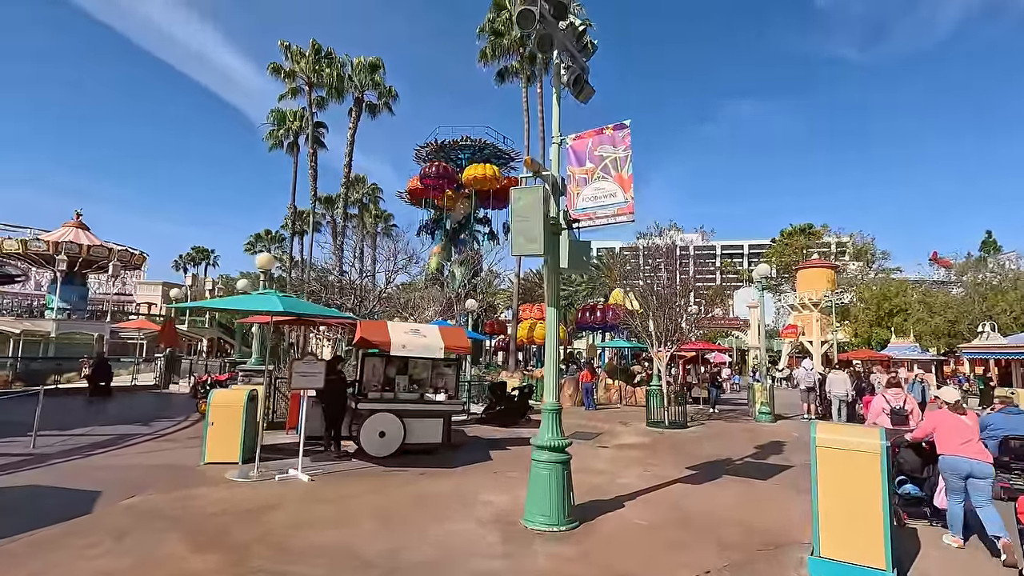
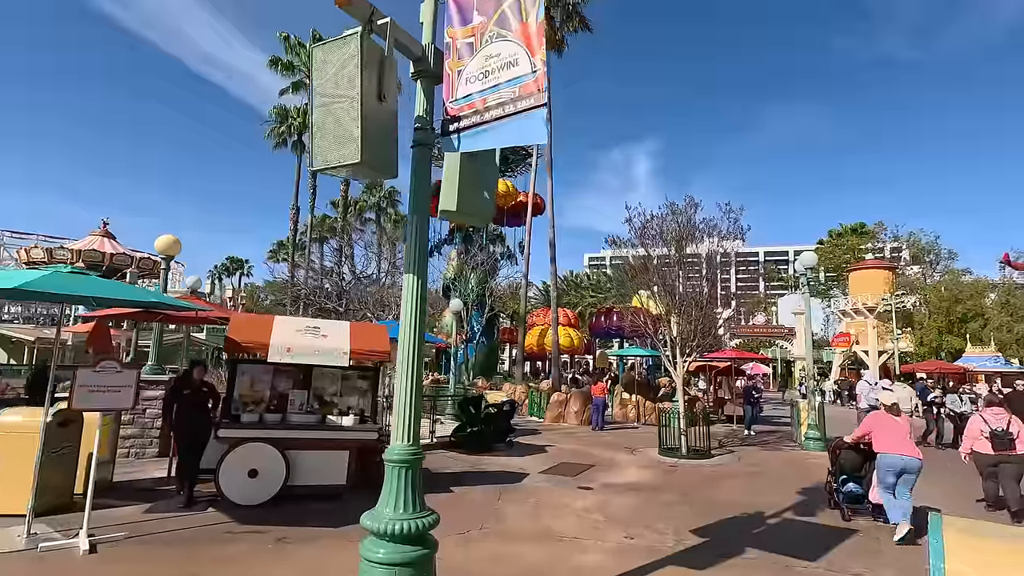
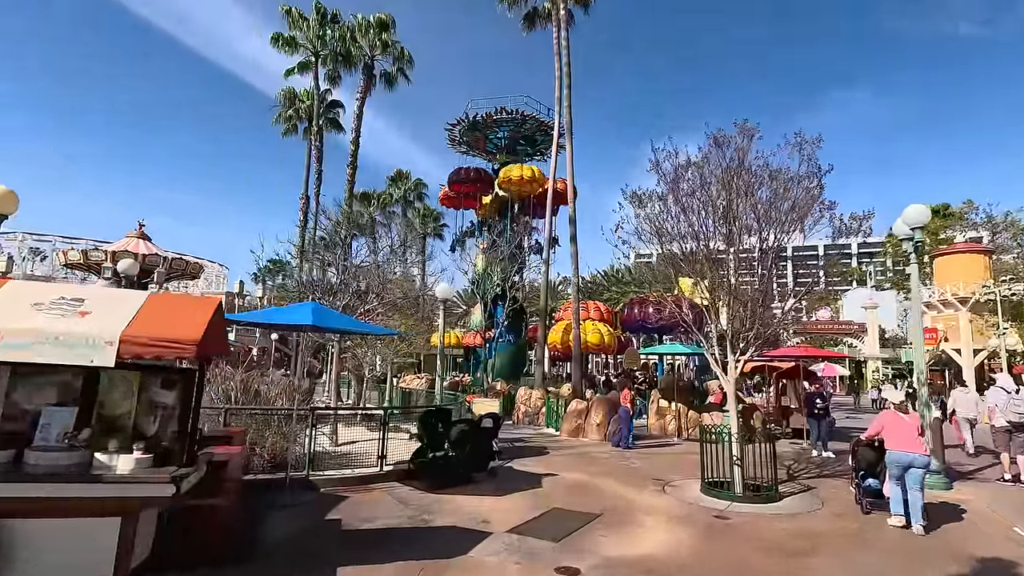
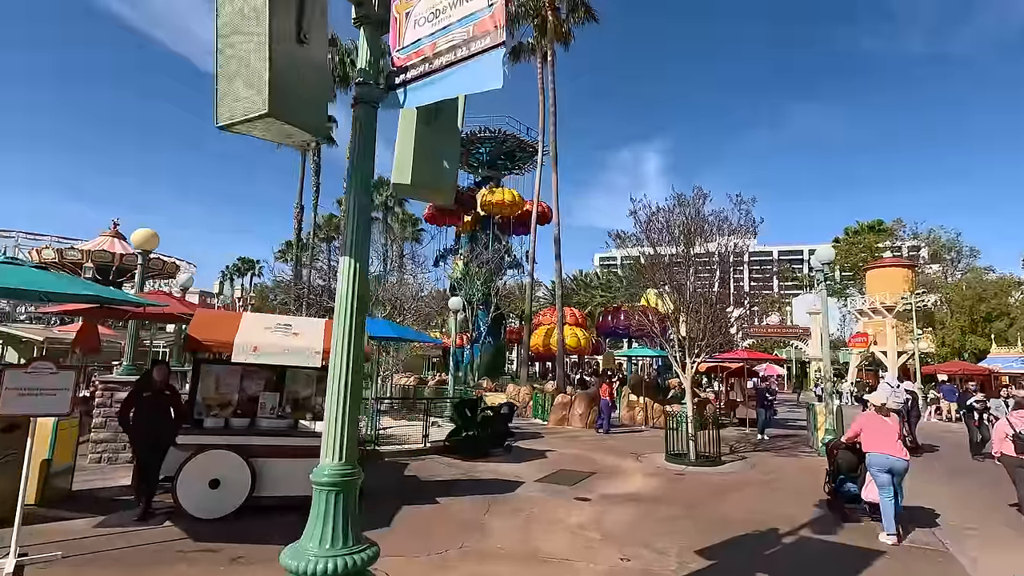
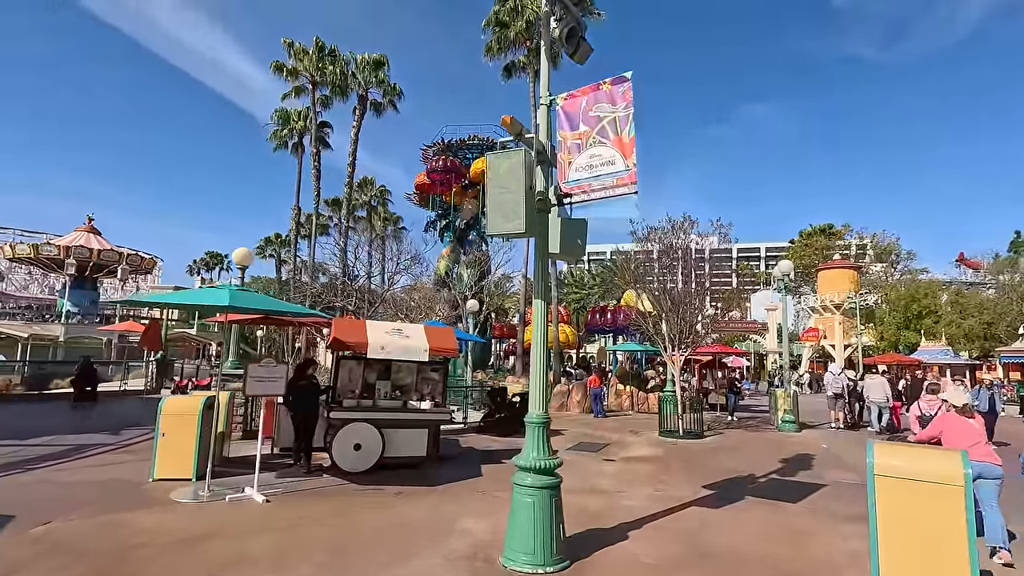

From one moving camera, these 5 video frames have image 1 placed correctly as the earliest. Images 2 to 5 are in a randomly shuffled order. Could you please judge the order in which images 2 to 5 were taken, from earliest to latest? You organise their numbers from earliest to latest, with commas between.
5, 2, 4, 3
